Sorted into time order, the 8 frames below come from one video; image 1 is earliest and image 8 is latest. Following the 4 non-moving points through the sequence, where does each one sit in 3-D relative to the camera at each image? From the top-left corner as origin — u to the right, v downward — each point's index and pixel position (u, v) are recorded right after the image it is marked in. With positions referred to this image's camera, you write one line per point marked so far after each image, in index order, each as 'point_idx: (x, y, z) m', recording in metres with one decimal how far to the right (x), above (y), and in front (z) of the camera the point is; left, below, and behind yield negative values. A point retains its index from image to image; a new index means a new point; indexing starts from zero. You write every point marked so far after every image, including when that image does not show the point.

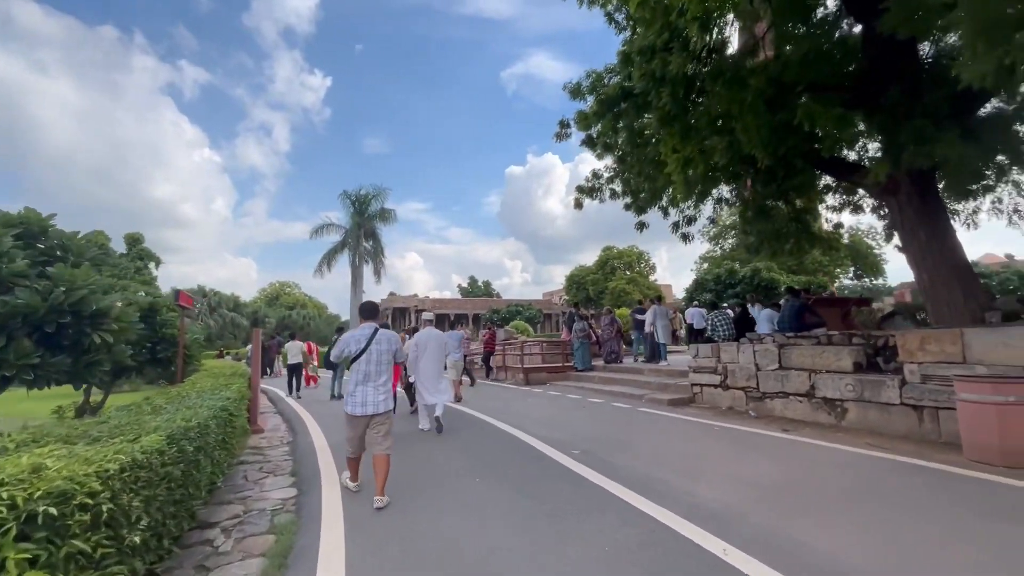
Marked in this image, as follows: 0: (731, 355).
0: (+4.3, -1.3, +9.3) m
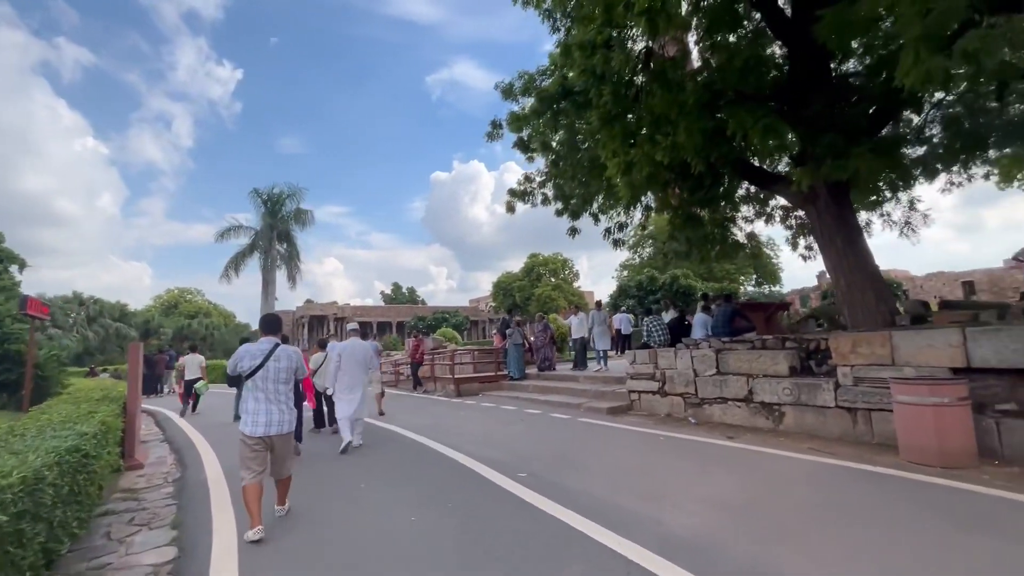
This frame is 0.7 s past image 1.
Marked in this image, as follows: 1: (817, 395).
0: (+3.0, -1.4, +9.2) m
1: (+4.4, -1.6, +6.9) m
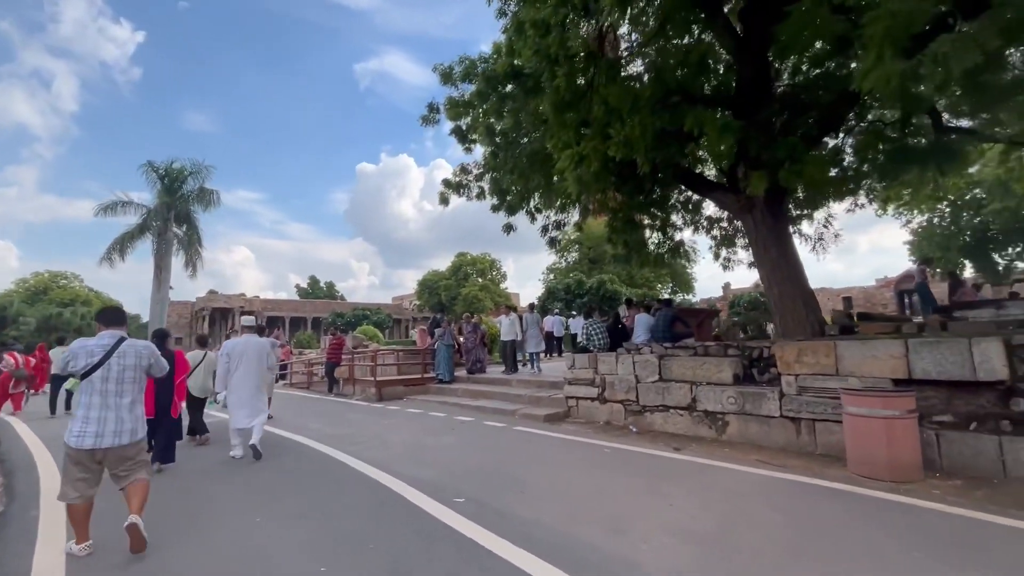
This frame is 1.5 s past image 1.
0: (+1.8, -1.4, +8.8) m
1: (+3.5, -1.7, +6.7) m
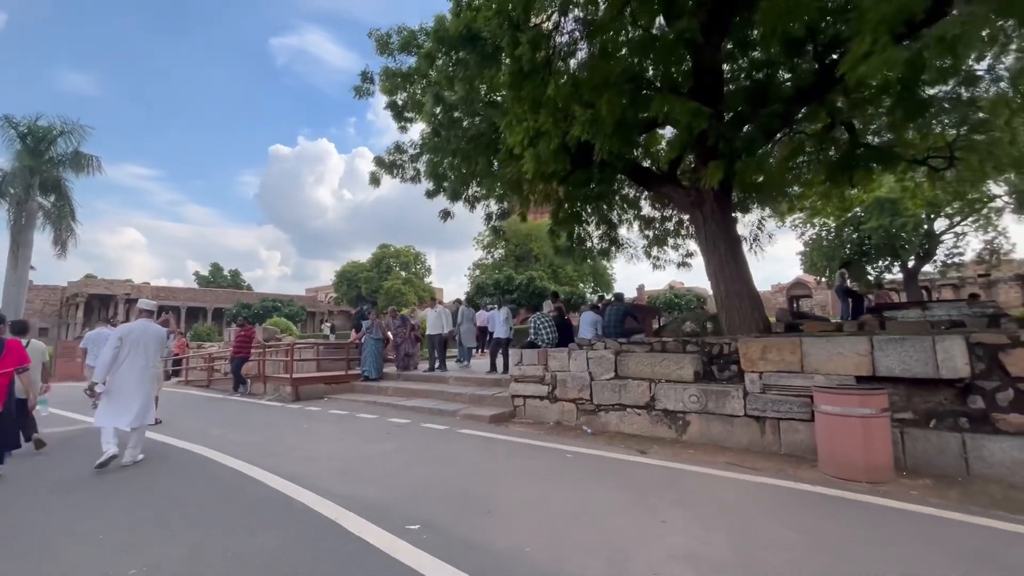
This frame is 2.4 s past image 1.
0: (+0.8, -1.3, +8.2) m
1: (+2.9, -1.6, +6.5) m
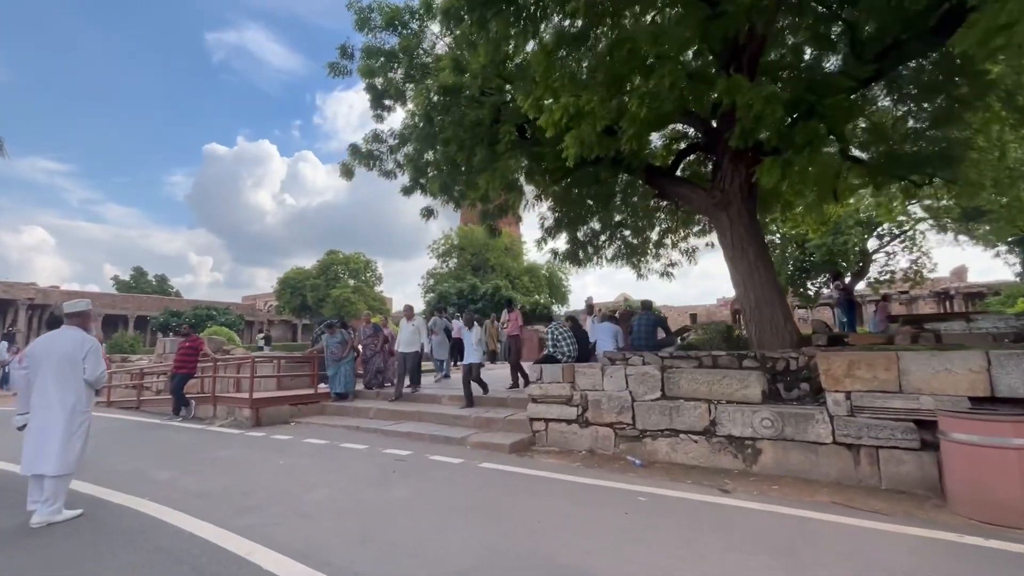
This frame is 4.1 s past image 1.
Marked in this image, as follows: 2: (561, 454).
0: (+1.2, -1.4, +7.1) m
1: (+3.4, -1.6, +5.5) m
2: (+0.7, -2.4, +7.0) m
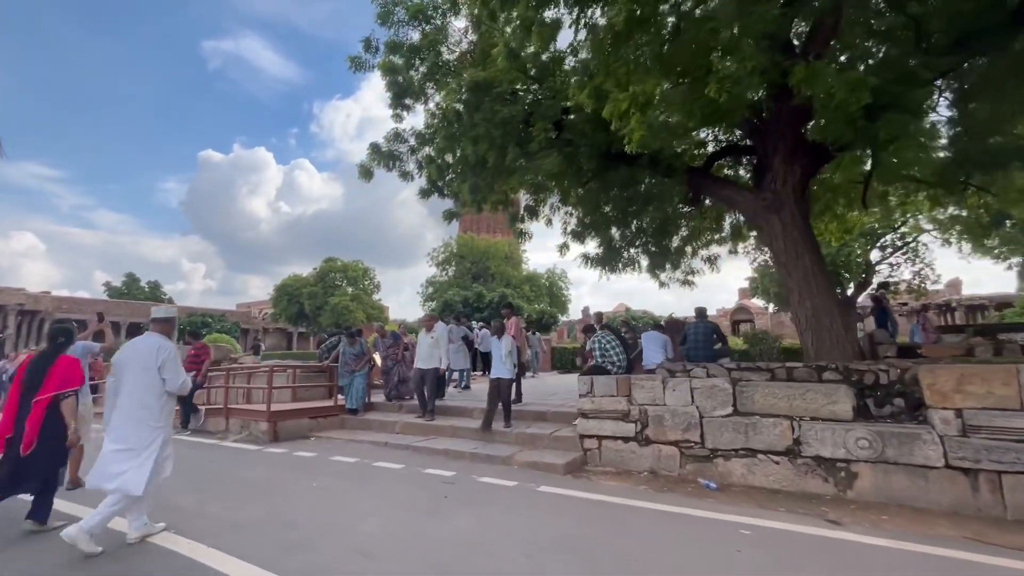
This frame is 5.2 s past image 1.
0: (+1.9, -1.4, +6.5) m
1: (+4.2, -1.7, +5.0) m
2: (+1.5, -2.5, +6.4) m
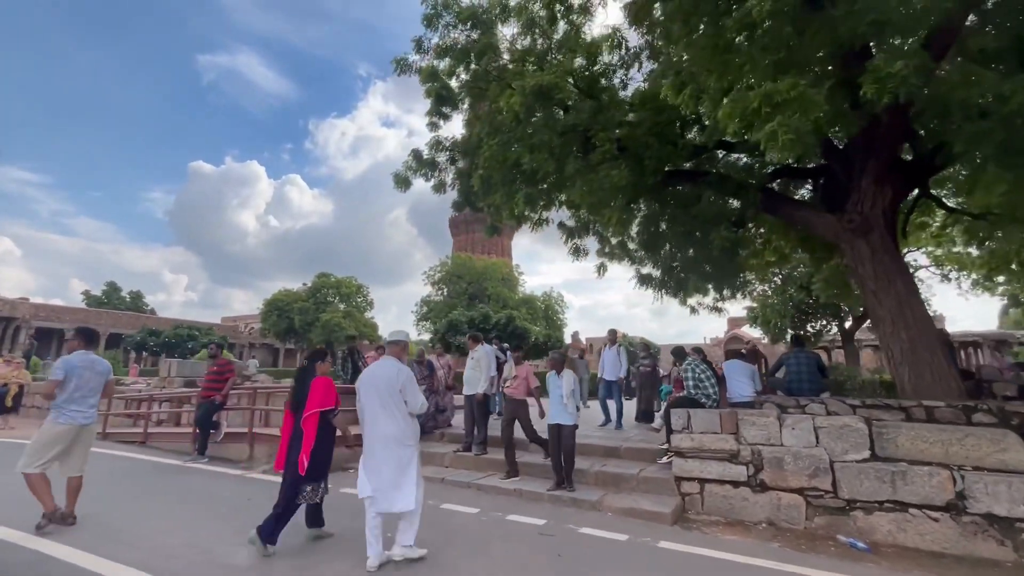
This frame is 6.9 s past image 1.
0: (+3.1, -1.7, +5.7) m
1: (+5.4, -2.0, +4.2) m
2: (+2.6, -2.8, +5.5) m
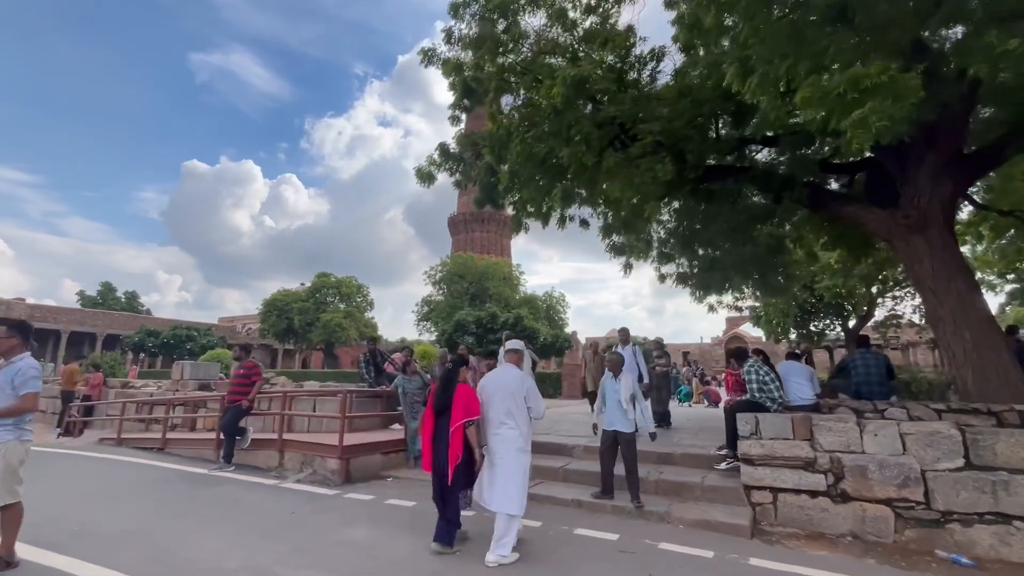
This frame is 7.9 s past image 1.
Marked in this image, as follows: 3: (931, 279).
0: (+3.8, -1.7, +5.3) m
1: (+6.1, -2.0, +3.9) m
2: (+3.3, -2.7, +5.2) m
3: (+6.7, +0.1, +7.6) m
